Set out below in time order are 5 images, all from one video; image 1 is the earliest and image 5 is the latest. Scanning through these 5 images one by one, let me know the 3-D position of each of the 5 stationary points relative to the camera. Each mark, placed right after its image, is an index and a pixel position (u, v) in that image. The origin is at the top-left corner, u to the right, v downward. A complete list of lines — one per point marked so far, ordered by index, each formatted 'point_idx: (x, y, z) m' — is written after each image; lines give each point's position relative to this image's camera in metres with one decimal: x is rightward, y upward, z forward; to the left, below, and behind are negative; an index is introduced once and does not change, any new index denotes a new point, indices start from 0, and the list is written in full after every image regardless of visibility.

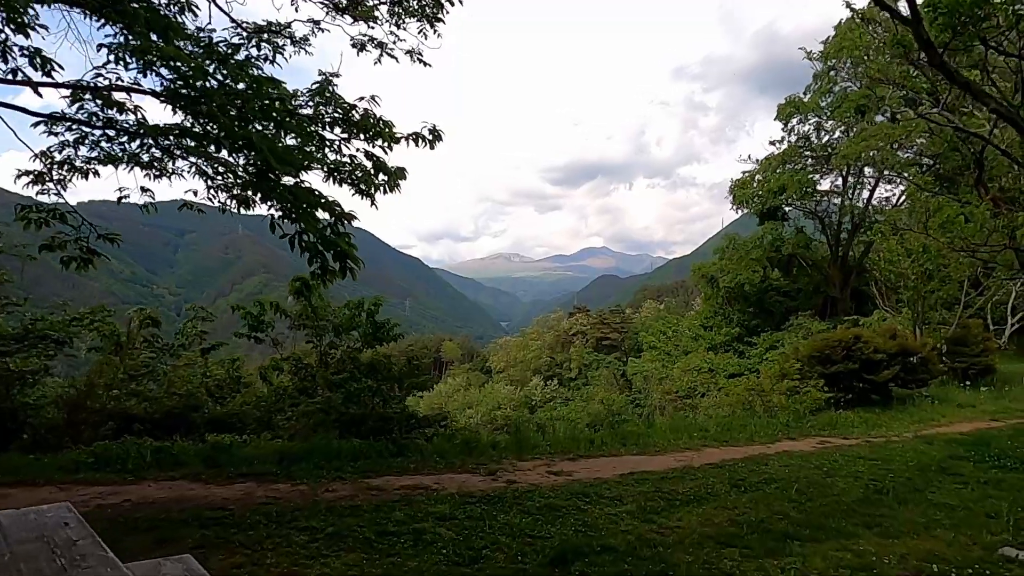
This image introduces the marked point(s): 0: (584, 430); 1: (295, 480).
0: (+1.0, -1.9, +9.0) m
1: (-1.9, -1.7, +5.8) m
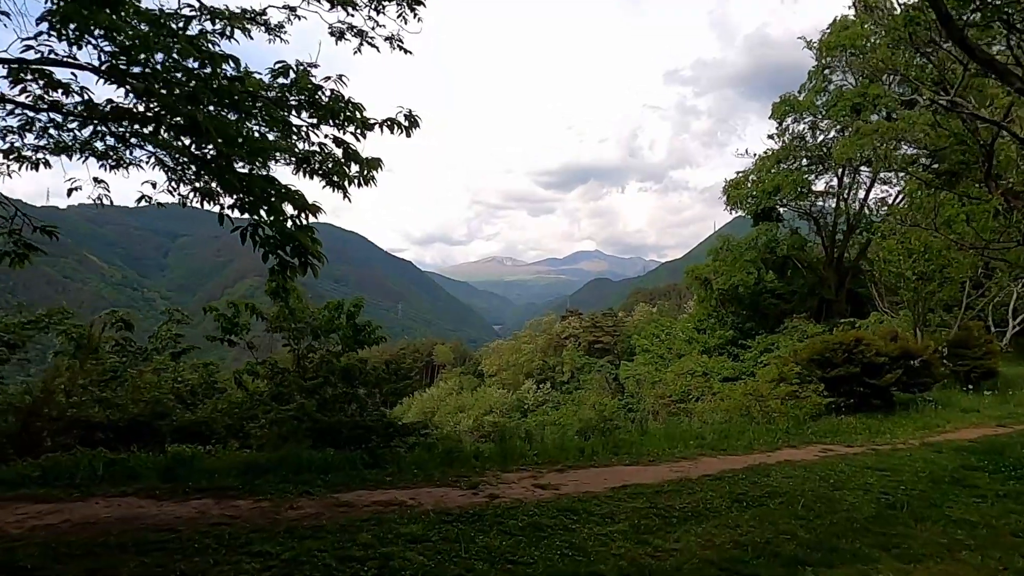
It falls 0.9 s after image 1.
0: (+0.8, -1.9, +8.6) m
1: (-2.0, -1.7, +5.3) m
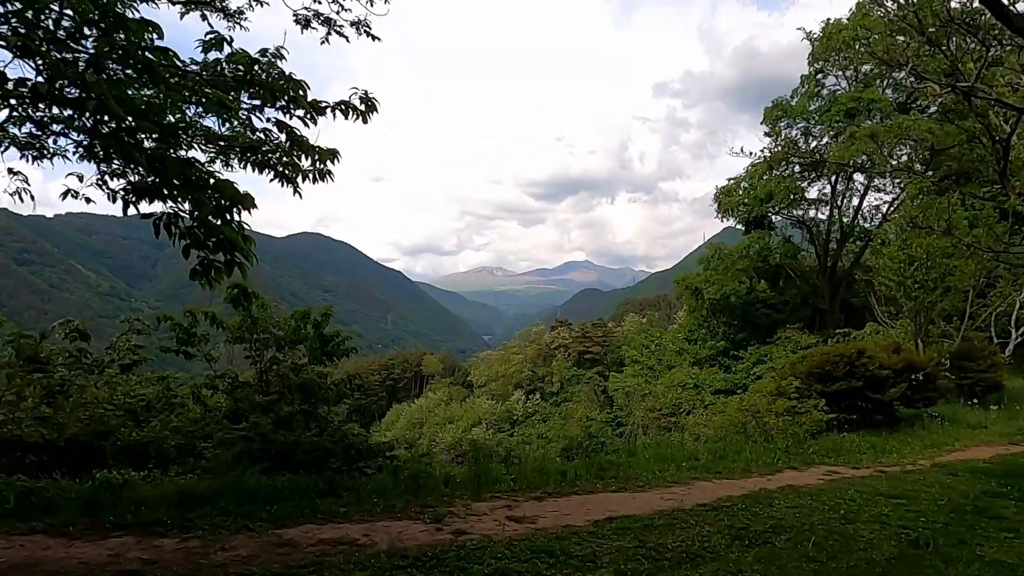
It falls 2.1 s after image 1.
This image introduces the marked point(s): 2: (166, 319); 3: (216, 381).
0: (+0.6, -2.0, +7.9) m
1: (-2.3, -1.7, +4.6) m
2: (-4.7, -0.4, +9.0) m
3: (-3.9, -1.2, +8.8) m
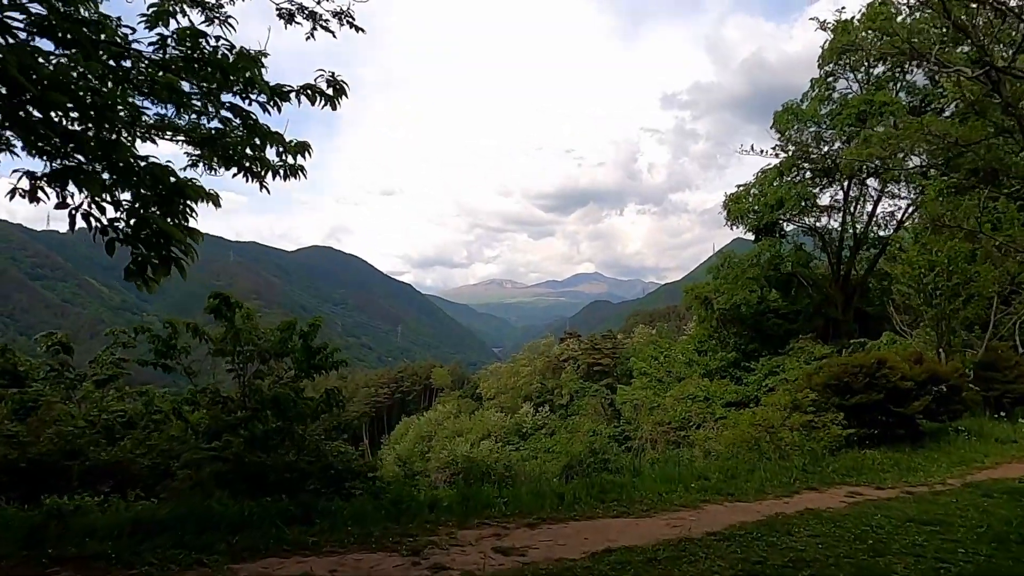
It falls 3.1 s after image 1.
0: (+0.5, -2.1, +7.3) m
1: (-2.4, -1.7, +4.1) m
2: (-4.7, -0.5, +8.5) m
3: (-4.0, -1.4, +8.3) m
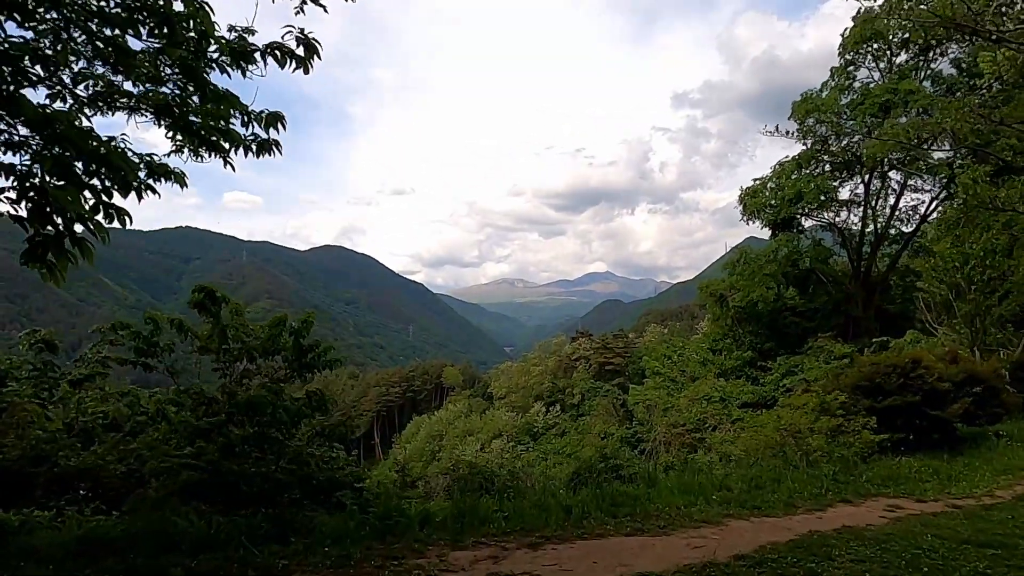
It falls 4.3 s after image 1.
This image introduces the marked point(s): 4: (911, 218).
0: (+0.5, -2.0, +6.7) m
1: (-2.4, -1.7, +3.6) m
2: (-4.7, -0.5, +8.0) m
3: (-3.9, -1.3, +7.8) m
4: (+11.7, +2.1, +19.4) m
